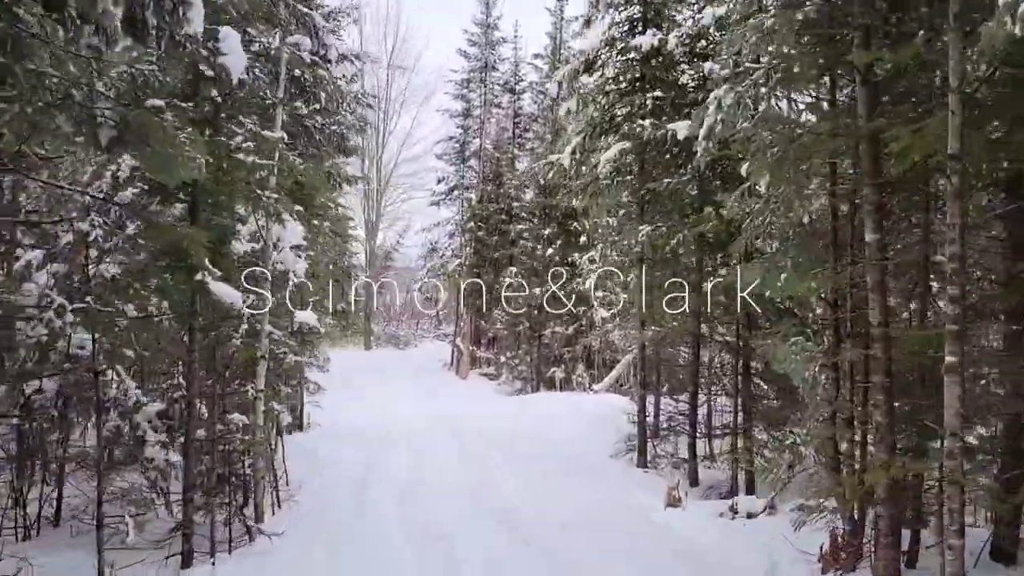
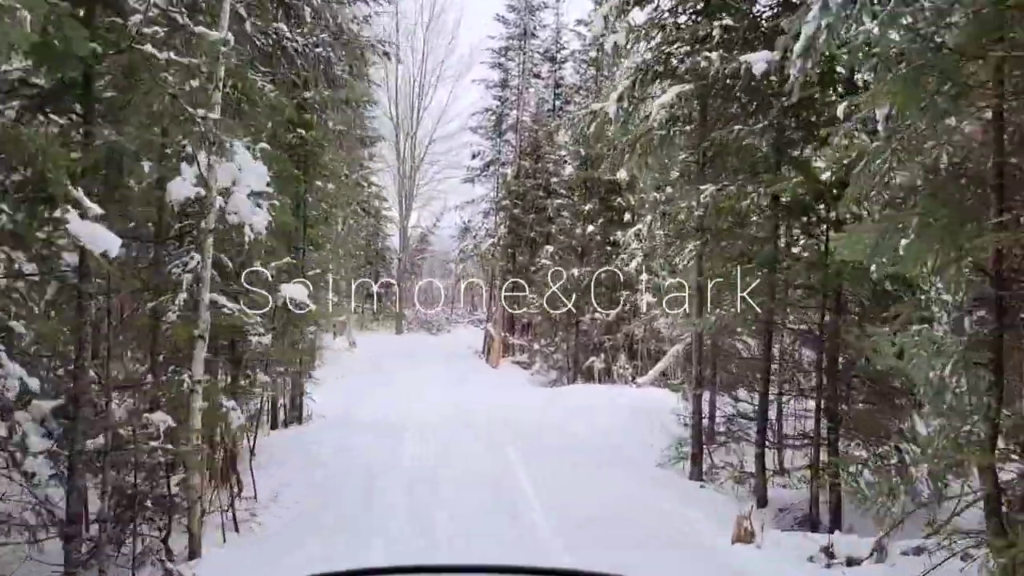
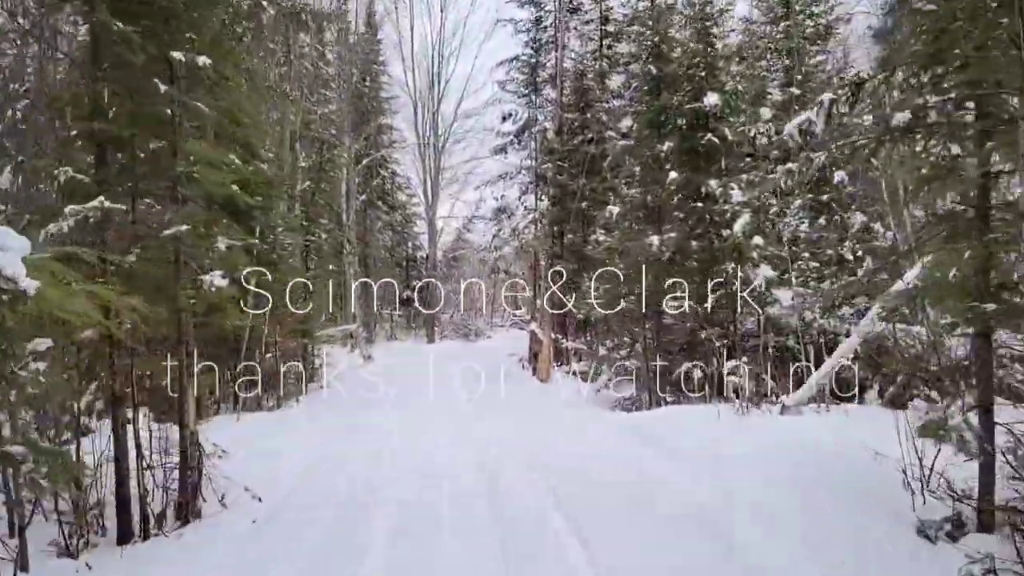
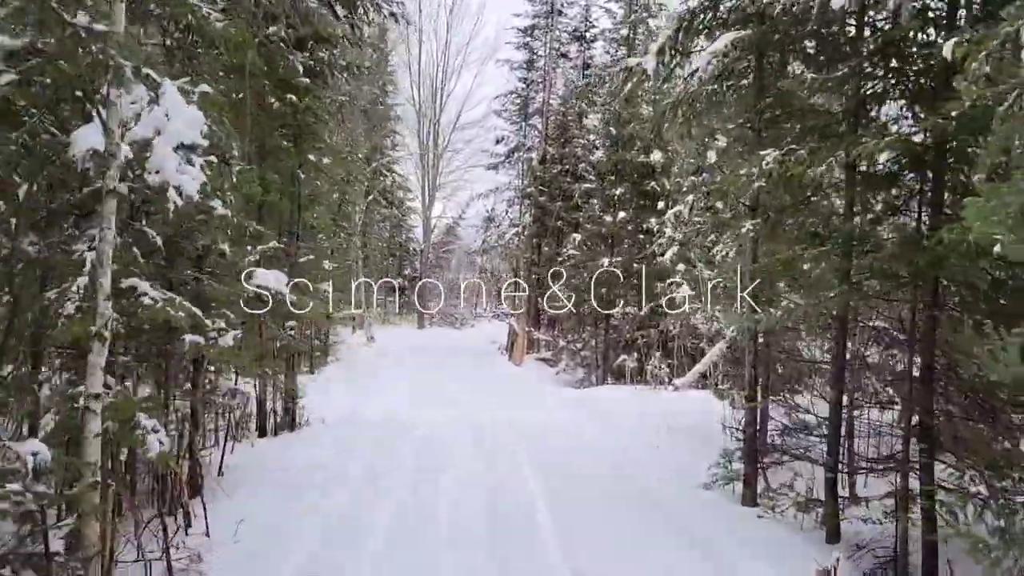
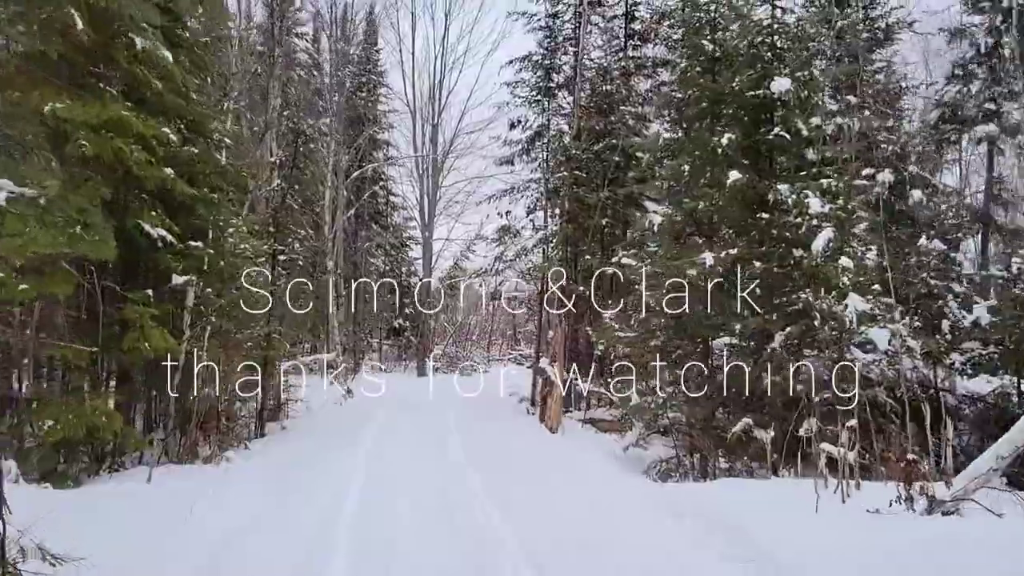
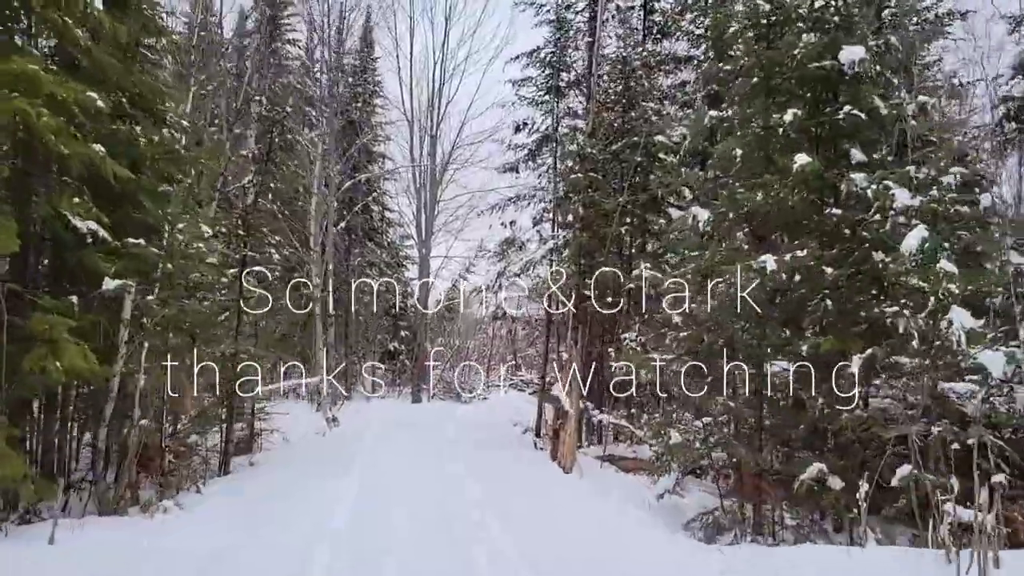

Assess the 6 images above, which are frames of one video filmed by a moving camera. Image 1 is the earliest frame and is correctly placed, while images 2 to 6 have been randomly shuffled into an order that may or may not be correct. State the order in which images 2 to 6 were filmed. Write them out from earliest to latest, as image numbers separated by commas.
2, 4, 3, 5, 6
